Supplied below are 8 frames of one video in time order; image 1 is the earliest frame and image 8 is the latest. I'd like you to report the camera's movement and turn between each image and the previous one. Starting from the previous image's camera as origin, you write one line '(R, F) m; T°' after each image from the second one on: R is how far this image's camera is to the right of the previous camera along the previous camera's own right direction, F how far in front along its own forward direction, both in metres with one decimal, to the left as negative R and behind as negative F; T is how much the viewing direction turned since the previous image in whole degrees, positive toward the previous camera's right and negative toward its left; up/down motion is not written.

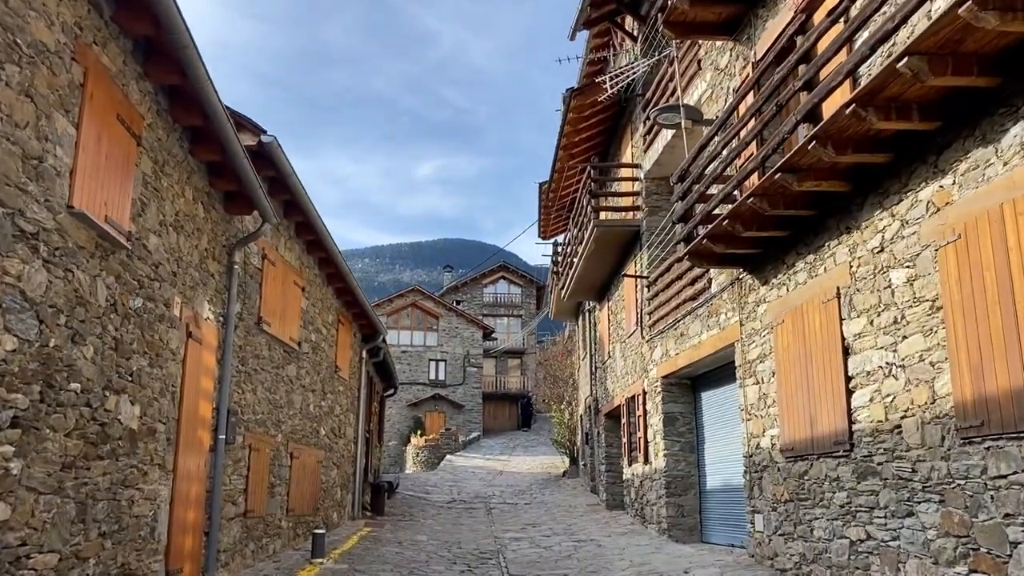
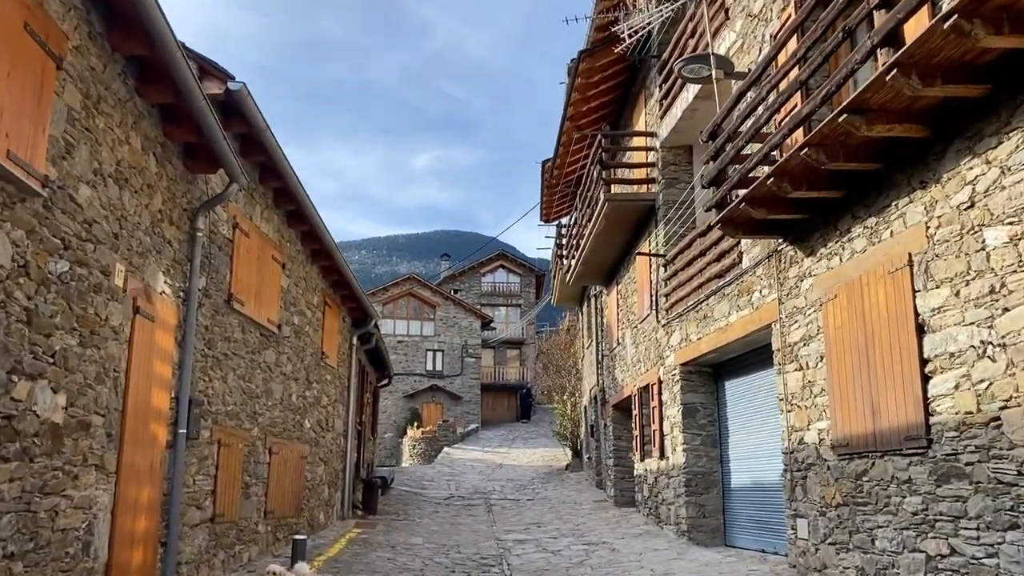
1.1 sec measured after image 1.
(-0.1, +1.0) m; 0°
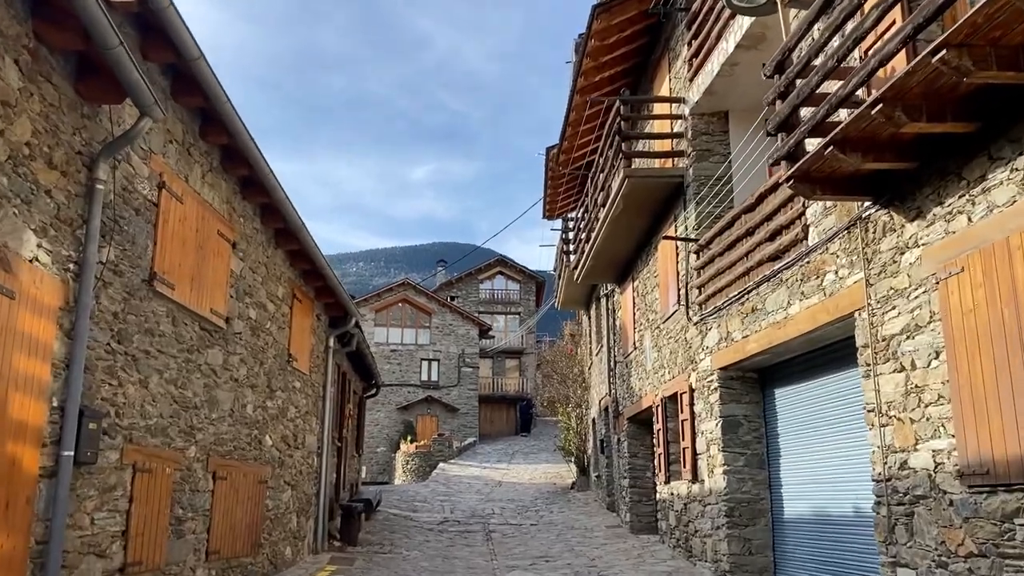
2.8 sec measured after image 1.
(-0.1, +1.7) m; 0°
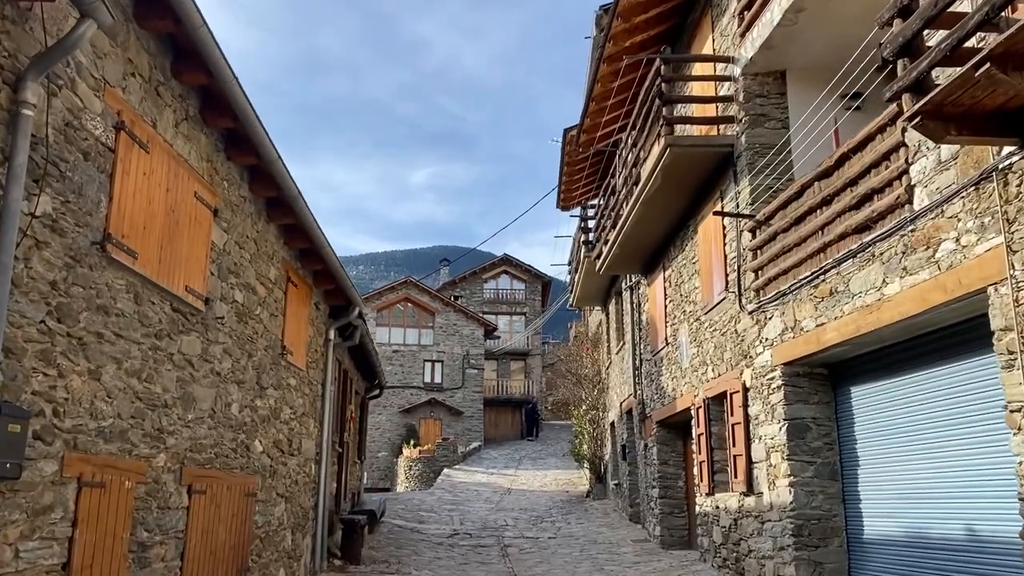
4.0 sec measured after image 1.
(-0.3, +1.2) m; 0°
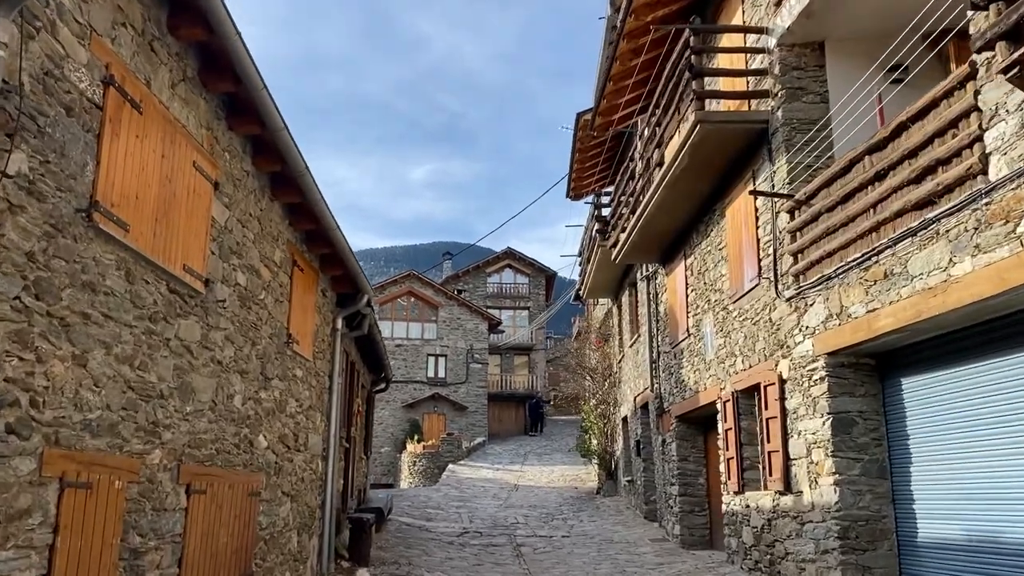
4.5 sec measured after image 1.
(-0.2, +0.5) m; 0°
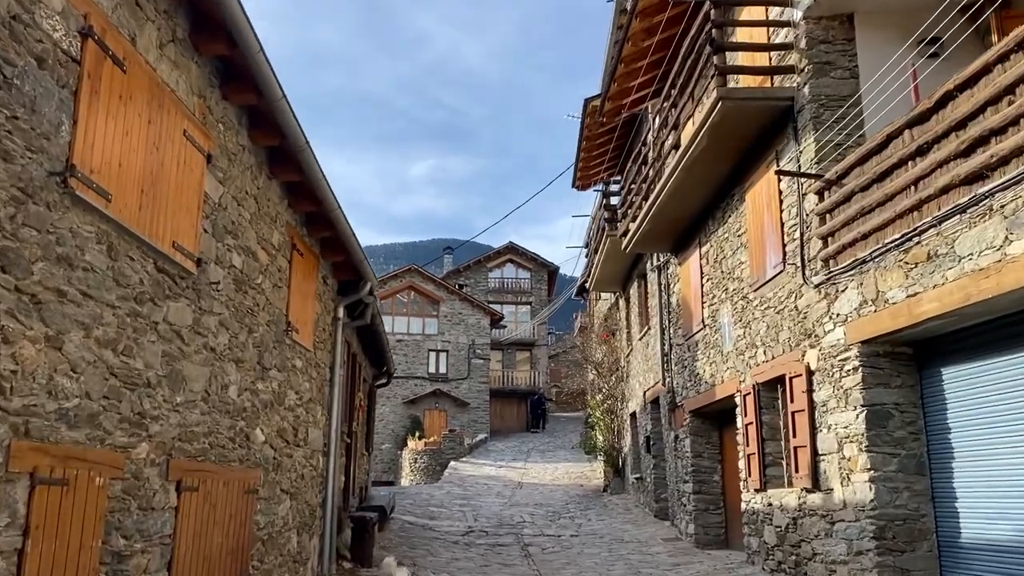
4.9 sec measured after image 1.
(-0.1, +0.4) m; 0°
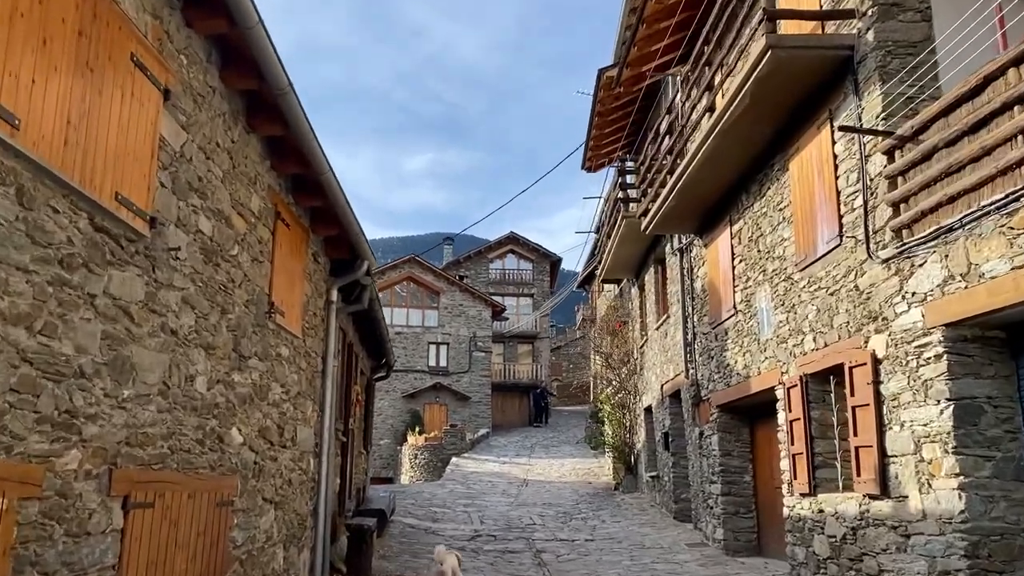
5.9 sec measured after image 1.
(-0.2, +1.0) m; 0°
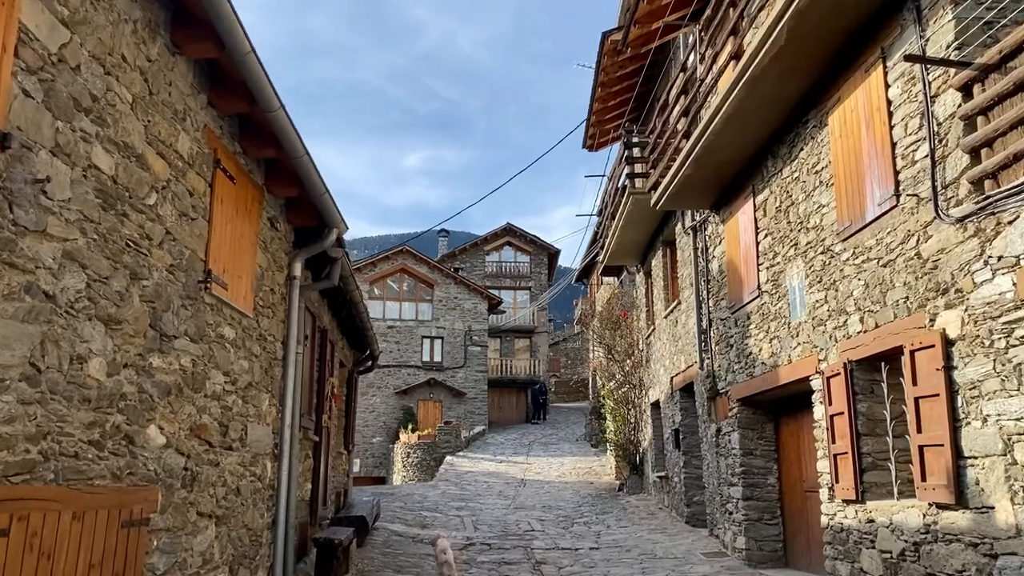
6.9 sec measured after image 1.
(0.0, +1.1) m; 0°
